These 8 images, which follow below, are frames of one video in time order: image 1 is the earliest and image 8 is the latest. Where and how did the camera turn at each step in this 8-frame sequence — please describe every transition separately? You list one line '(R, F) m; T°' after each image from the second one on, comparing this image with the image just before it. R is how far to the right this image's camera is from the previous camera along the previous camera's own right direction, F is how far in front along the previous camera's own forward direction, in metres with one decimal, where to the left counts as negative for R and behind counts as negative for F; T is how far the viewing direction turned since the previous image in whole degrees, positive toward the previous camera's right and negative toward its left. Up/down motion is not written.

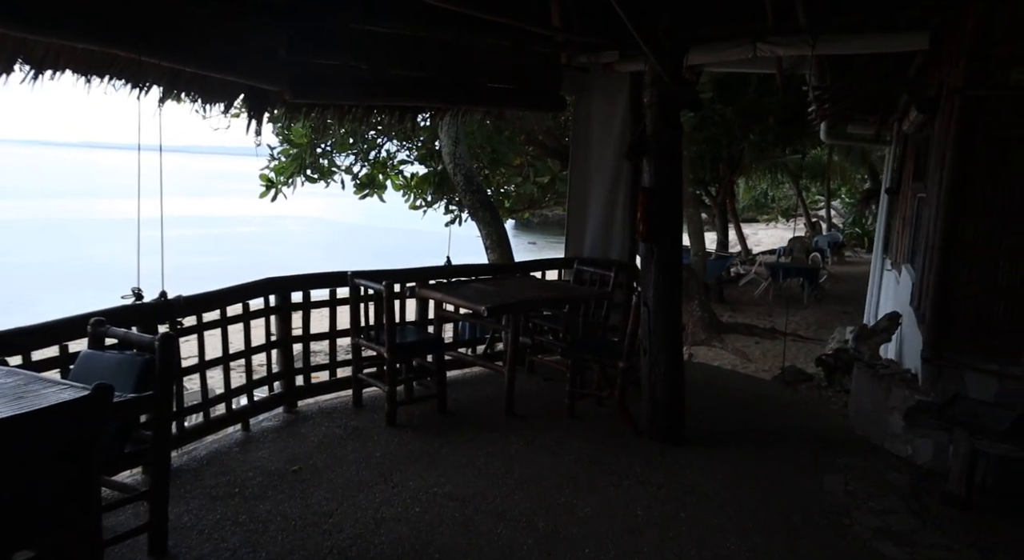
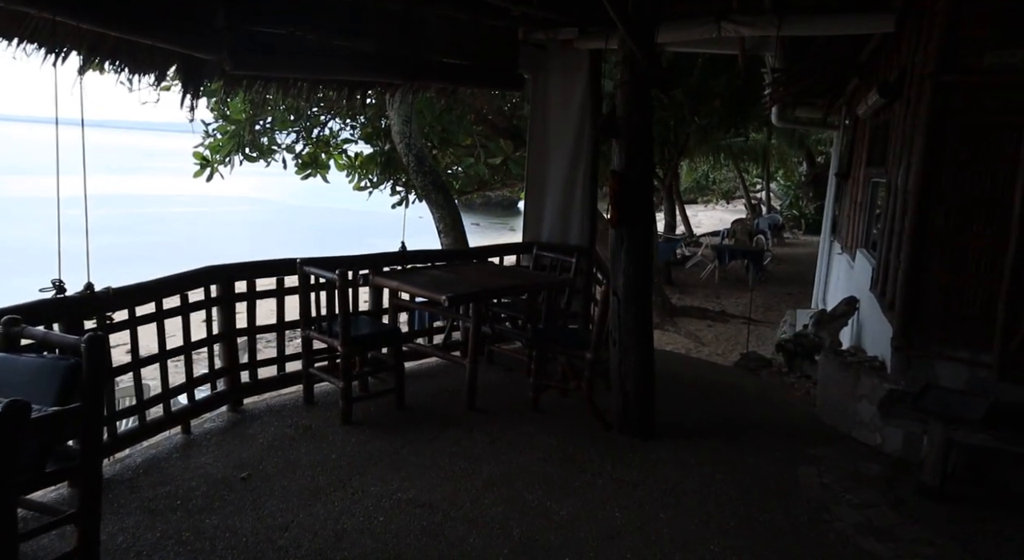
(-0.1, +0.2) m; +5°
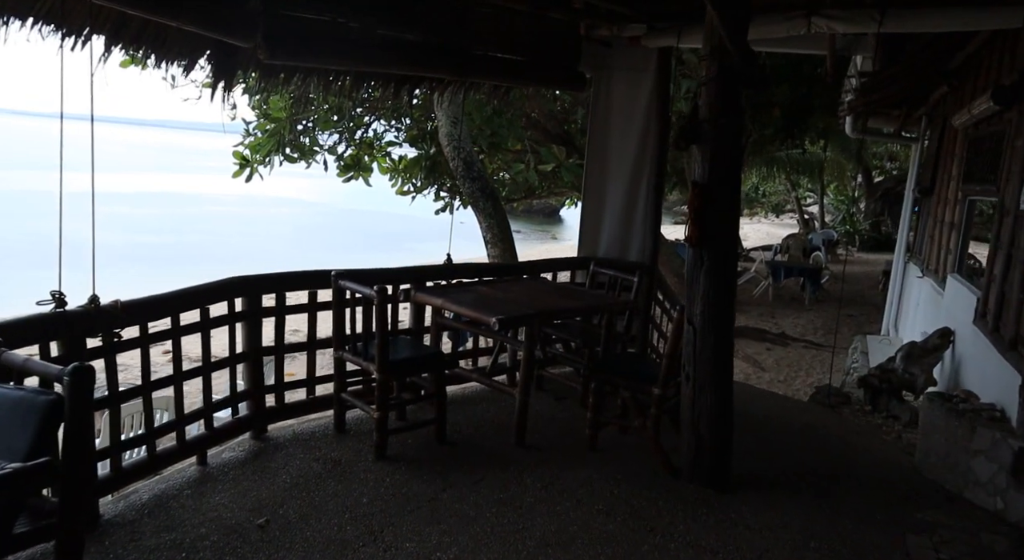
(-0.1, +0.4) m; -3°
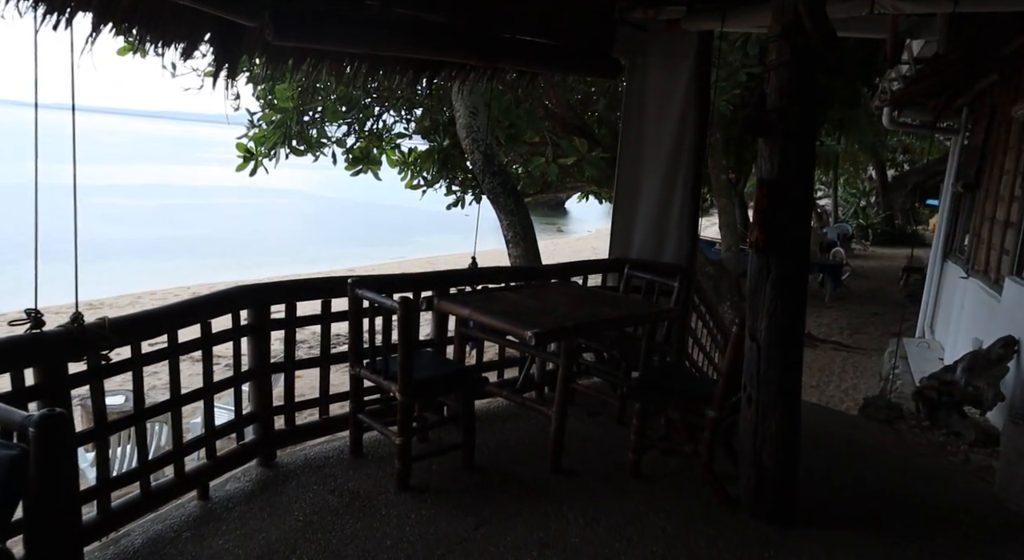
(-0.1, +0.3) m; 0°
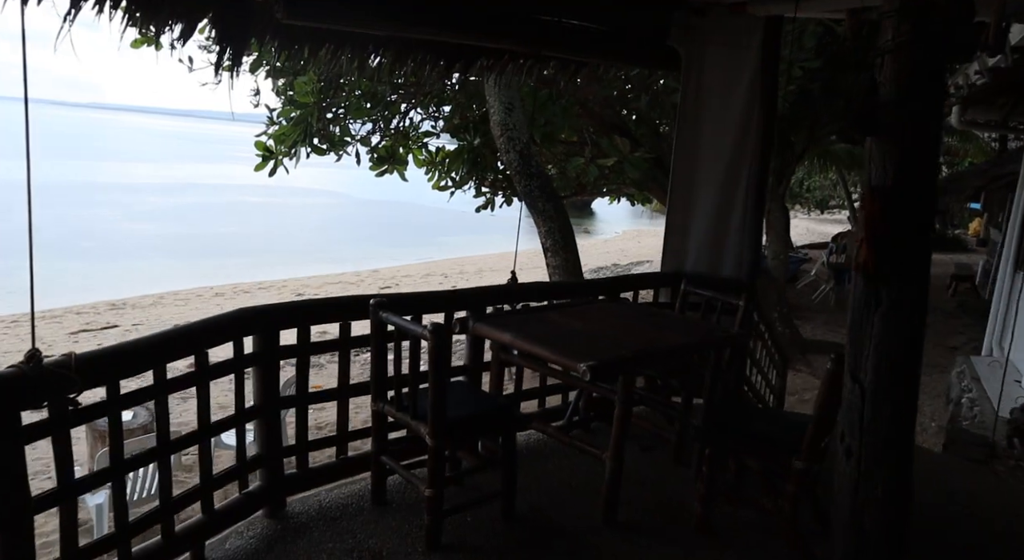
(-0.1, +0.4) m; -2°
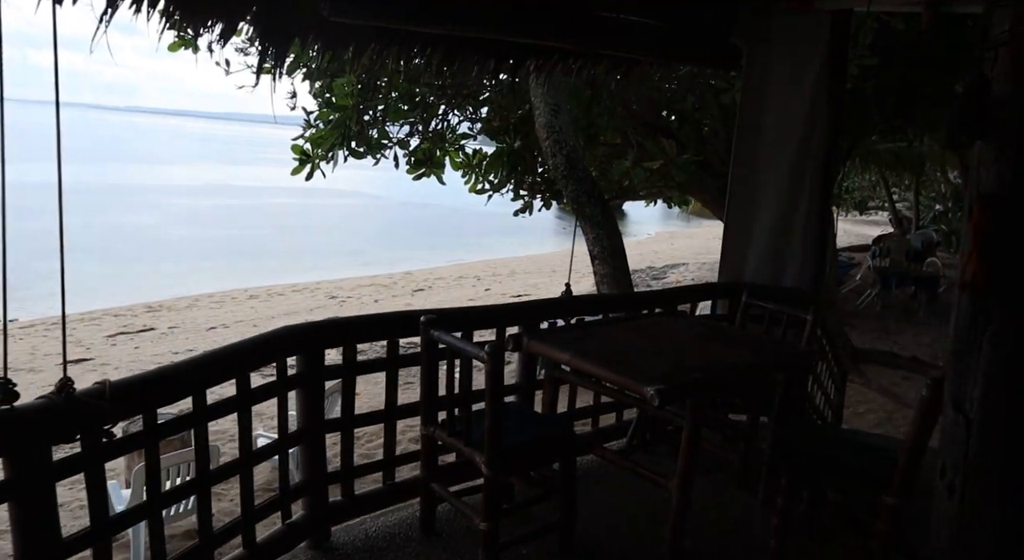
(-0.1, +0.2) m; -2°
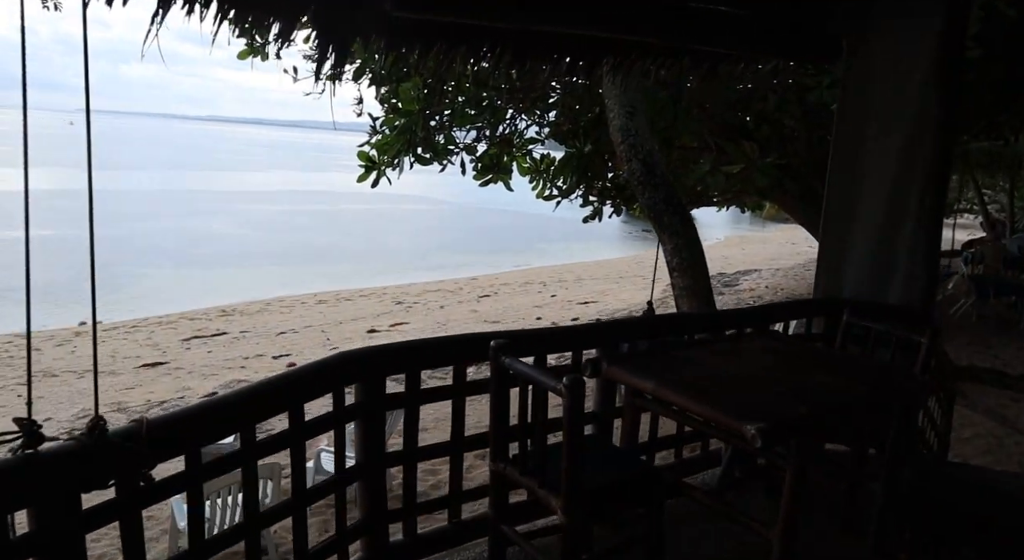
(0.0, +0.2) m; -5°
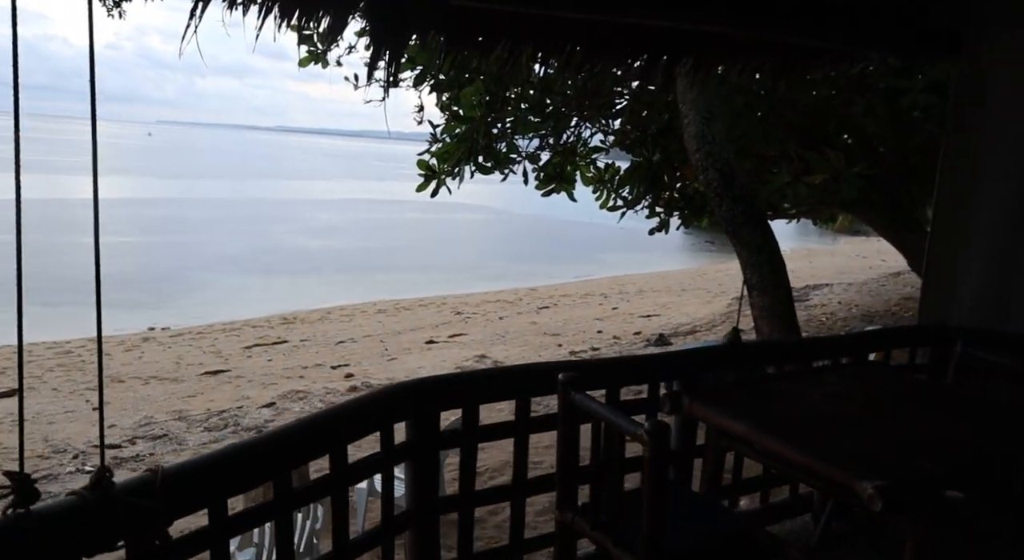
(0.0, +0.2) m; -5°
